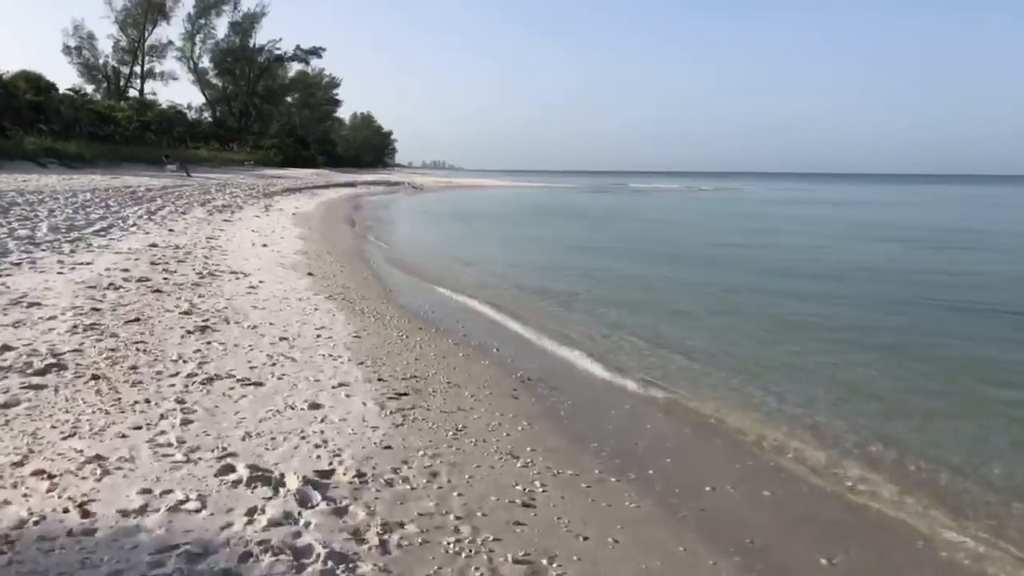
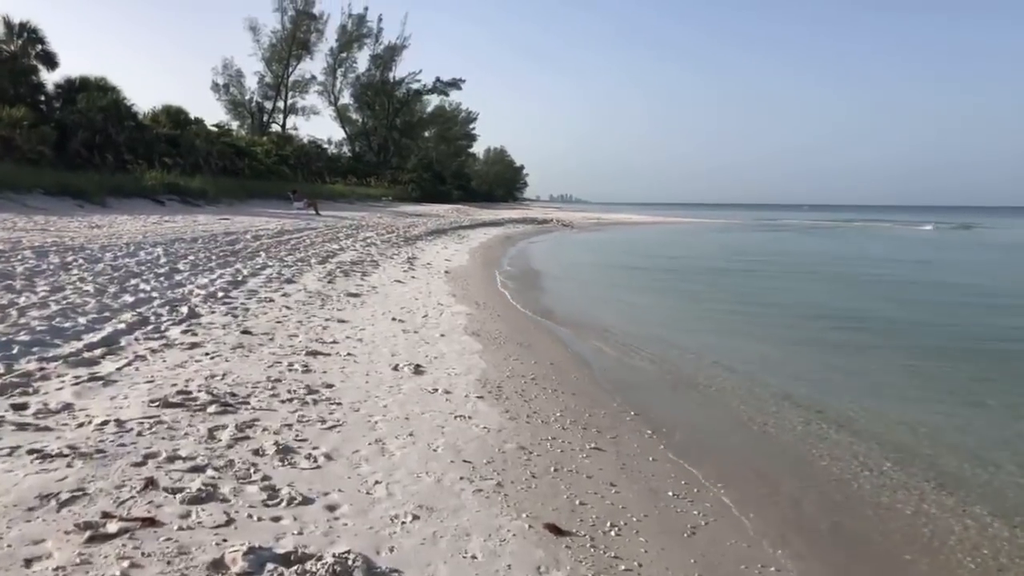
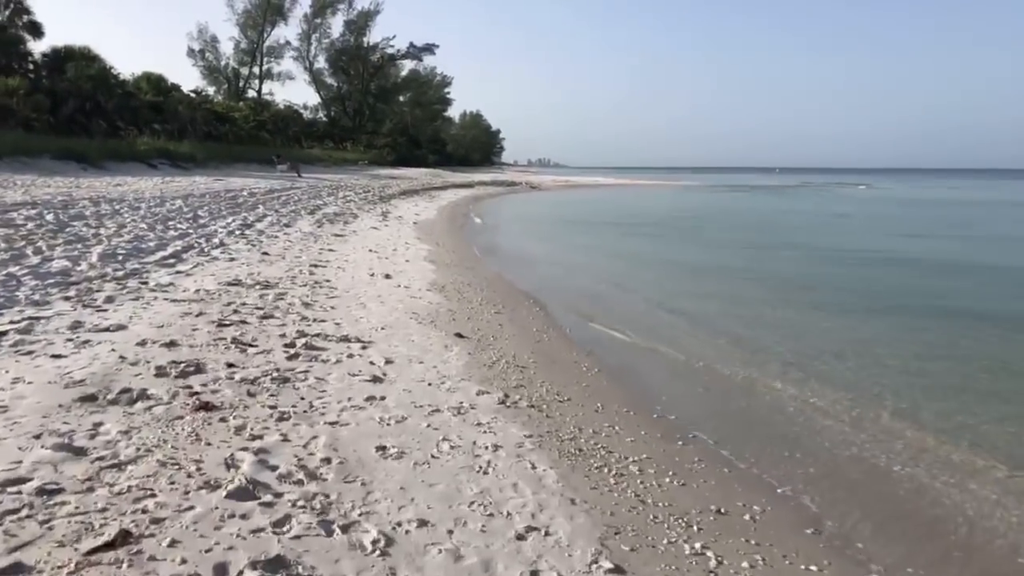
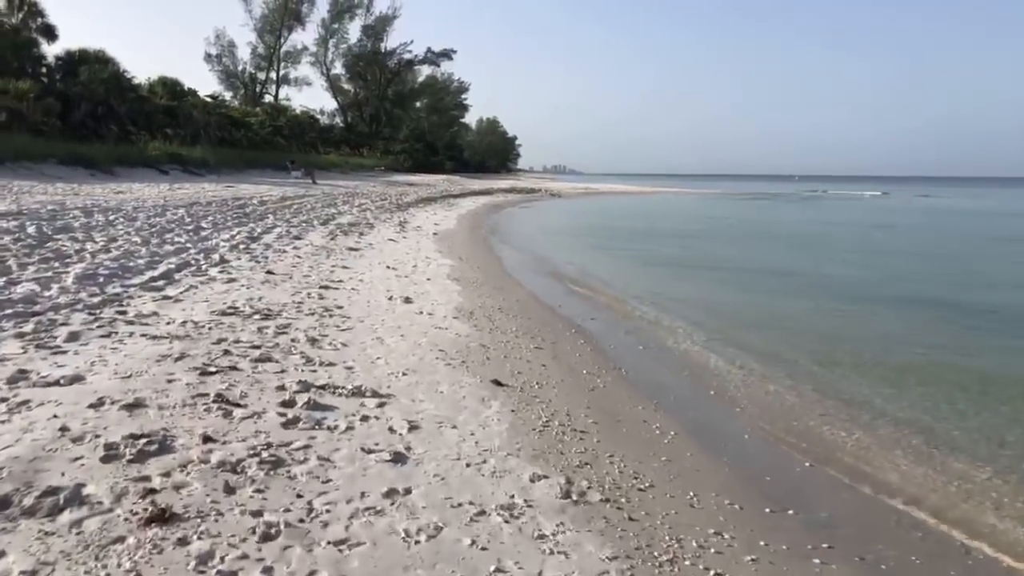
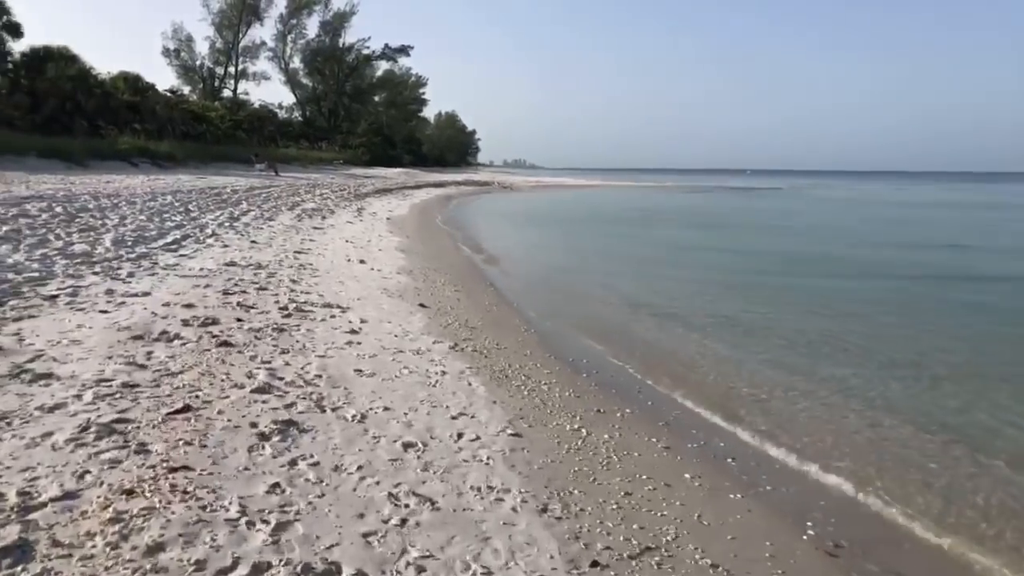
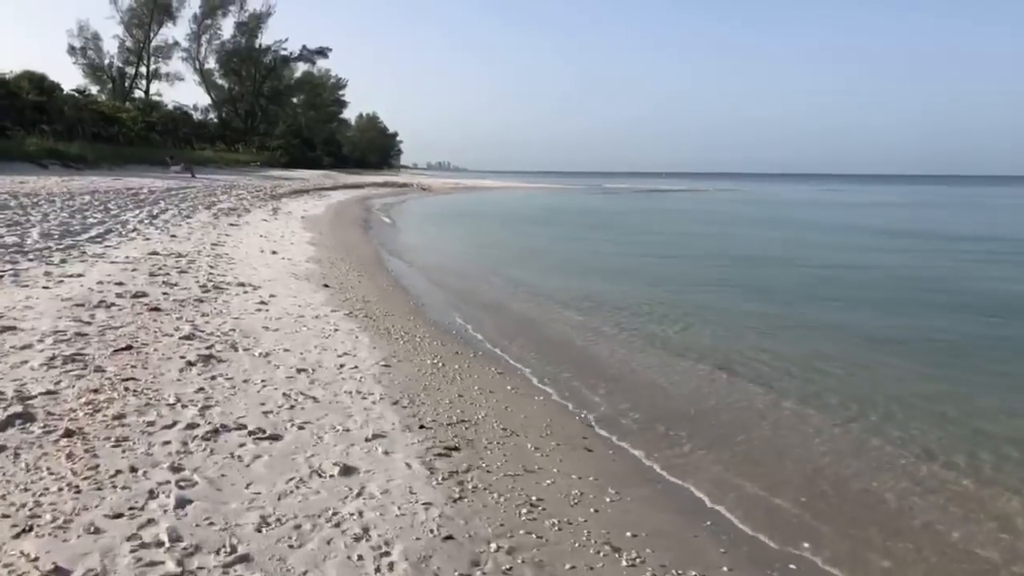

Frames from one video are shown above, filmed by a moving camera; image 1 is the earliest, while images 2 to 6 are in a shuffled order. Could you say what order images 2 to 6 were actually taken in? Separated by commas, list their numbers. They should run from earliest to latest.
6, 5, 3, 4, 2
